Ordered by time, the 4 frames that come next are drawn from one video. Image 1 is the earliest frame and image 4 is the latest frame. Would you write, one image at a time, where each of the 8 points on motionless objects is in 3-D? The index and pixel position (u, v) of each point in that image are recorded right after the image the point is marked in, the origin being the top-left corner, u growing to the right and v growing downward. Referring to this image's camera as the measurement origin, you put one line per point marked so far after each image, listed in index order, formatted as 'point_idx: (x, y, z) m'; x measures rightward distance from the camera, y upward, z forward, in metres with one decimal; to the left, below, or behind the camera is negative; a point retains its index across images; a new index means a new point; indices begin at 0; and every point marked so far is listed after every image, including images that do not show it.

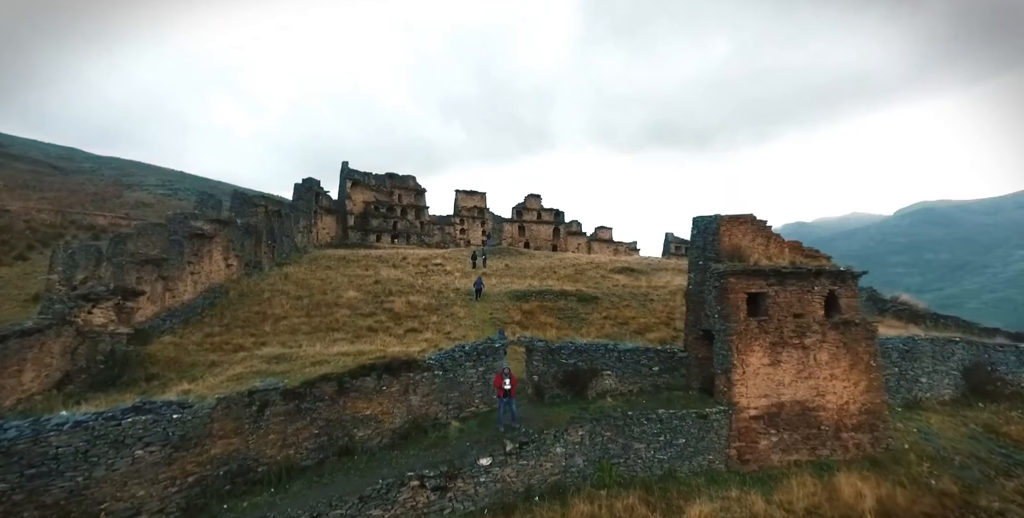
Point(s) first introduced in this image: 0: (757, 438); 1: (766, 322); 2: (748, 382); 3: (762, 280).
0: (+4.9, -3.6, +9.2) m
1: (+5.2, -1.3, +9.5) m
2: (+4.8, -2.5, +9.4) m
3: (+5.2, -0.4, +9.7) m
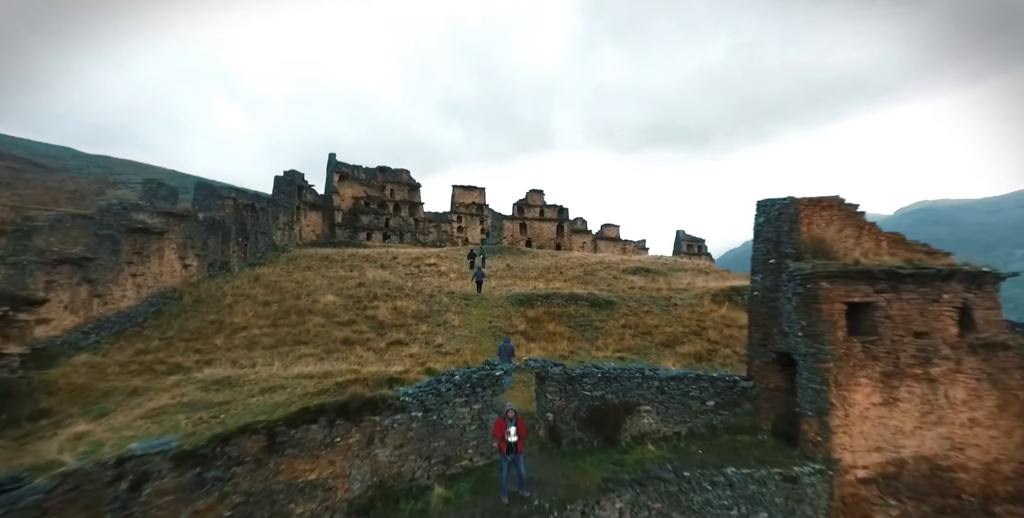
0: (+5.0, -3.5, +6.5) m
1: (+5.3, -1.3, +6.8) m
2: (+4.9, -2.5, +6.6) m
3: (+5.3, -0.4, +6.9) m
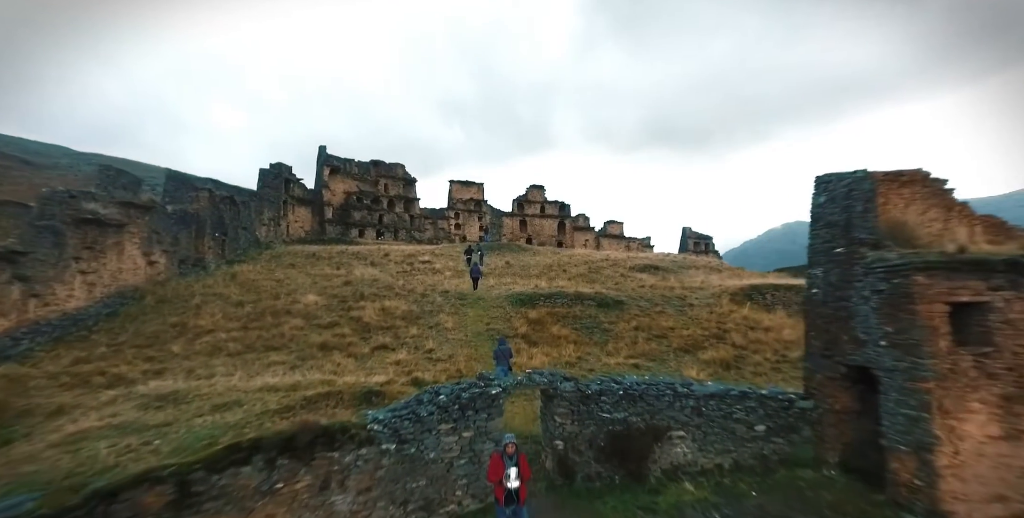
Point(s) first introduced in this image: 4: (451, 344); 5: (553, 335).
0: (+5.0, -3.4, +4.8) m
1: (+5.3, -1.1, +5.1) m
2: (+4.9, -2.3, +5.0) m
3: (+5.3, -0.2, +5.3) m
4: (-1.8, -2.5, +13.7) m
5: (+1.3, -2.4, +14.5) m
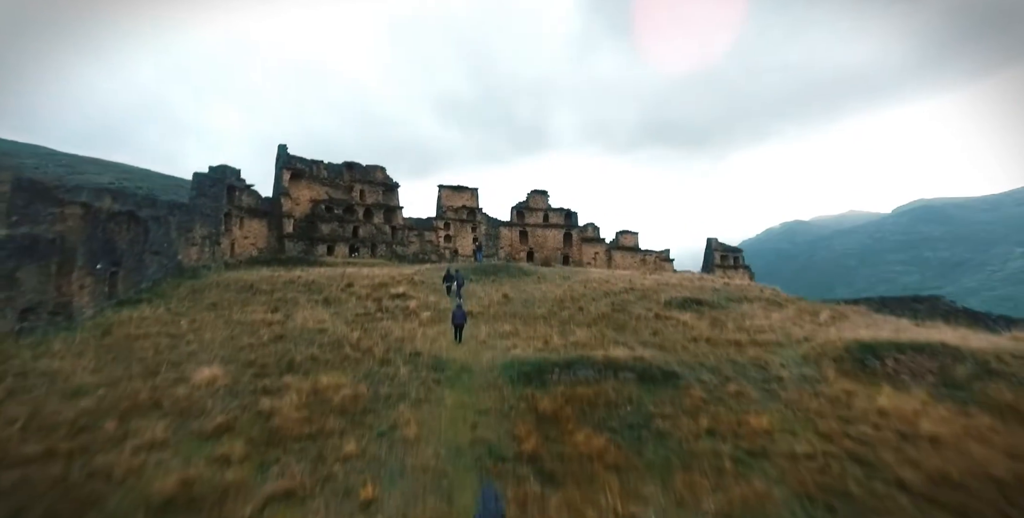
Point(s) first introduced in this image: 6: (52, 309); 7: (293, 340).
0: (+5.0, -4.6, -1.0) m
1: (+5.4, -2.3, -0.6) m
2: (+4.9, -3.5, -0.8) m
3: (+5.4, -1.5, -0.5) m
4: (-1.8, -3.8, +7.9) m
5: (+1.3, -3.7, +8.7) m
6: (-12.6, -1.4, +12.6) m
7: (-6.5, -2.4, +13.7) m
